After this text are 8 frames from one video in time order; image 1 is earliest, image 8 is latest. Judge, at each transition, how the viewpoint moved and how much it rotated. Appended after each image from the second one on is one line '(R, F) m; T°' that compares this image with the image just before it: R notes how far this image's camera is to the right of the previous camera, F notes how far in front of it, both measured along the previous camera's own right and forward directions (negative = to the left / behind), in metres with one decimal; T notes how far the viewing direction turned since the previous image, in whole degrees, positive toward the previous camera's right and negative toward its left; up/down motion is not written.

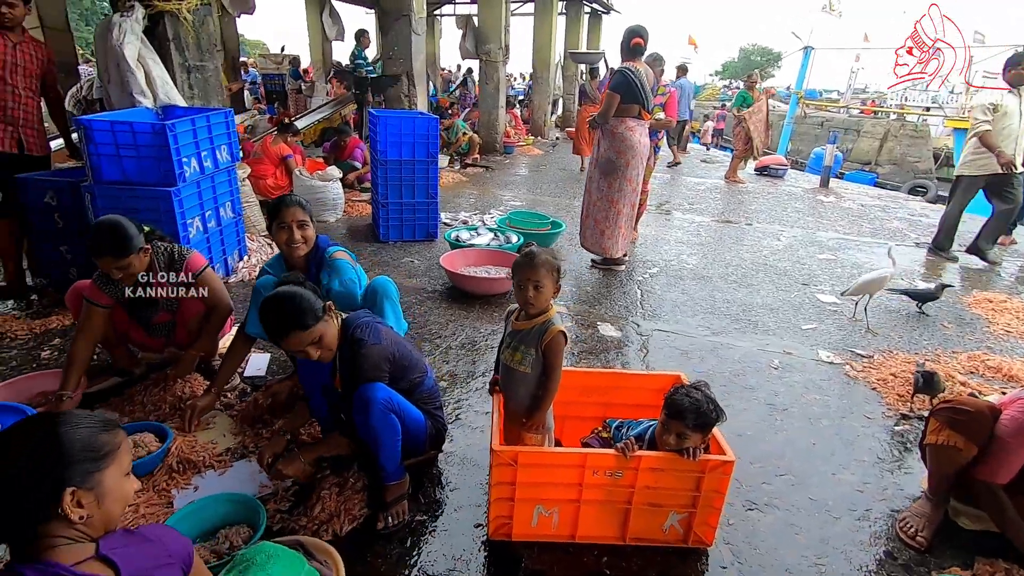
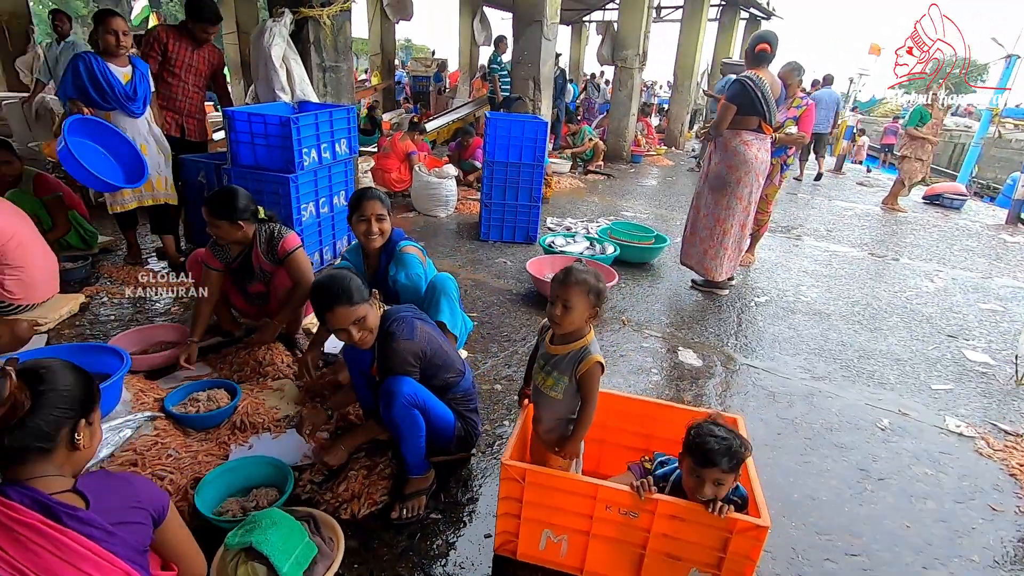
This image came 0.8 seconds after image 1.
(+0.3, +0.1) m; -13°
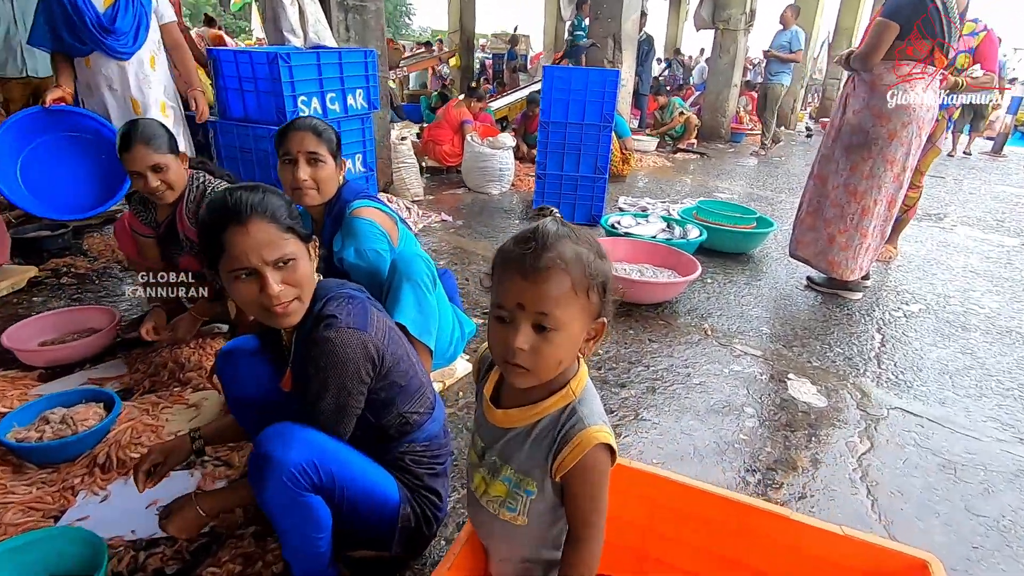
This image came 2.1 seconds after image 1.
(+0.3, +1.1) m; -9°
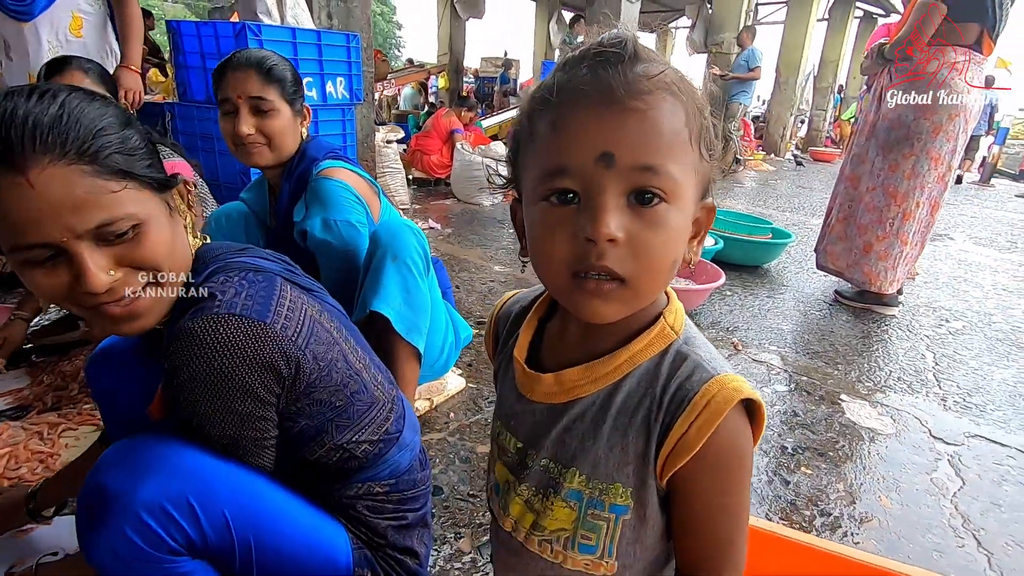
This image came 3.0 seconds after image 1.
(-0.1, +0.4) m; +2°
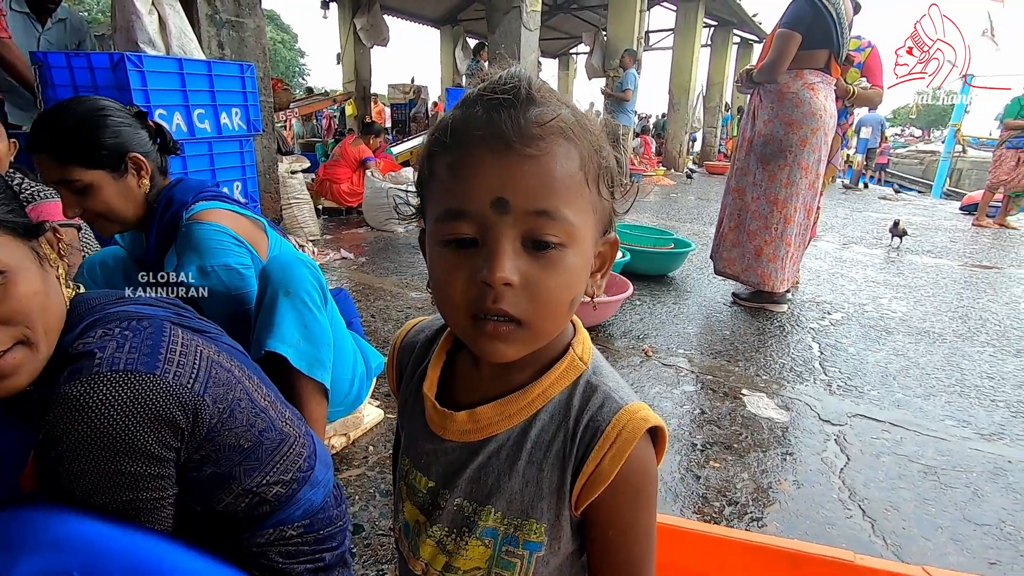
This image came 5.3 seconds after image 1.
(0.0, 0.0) m; +8°
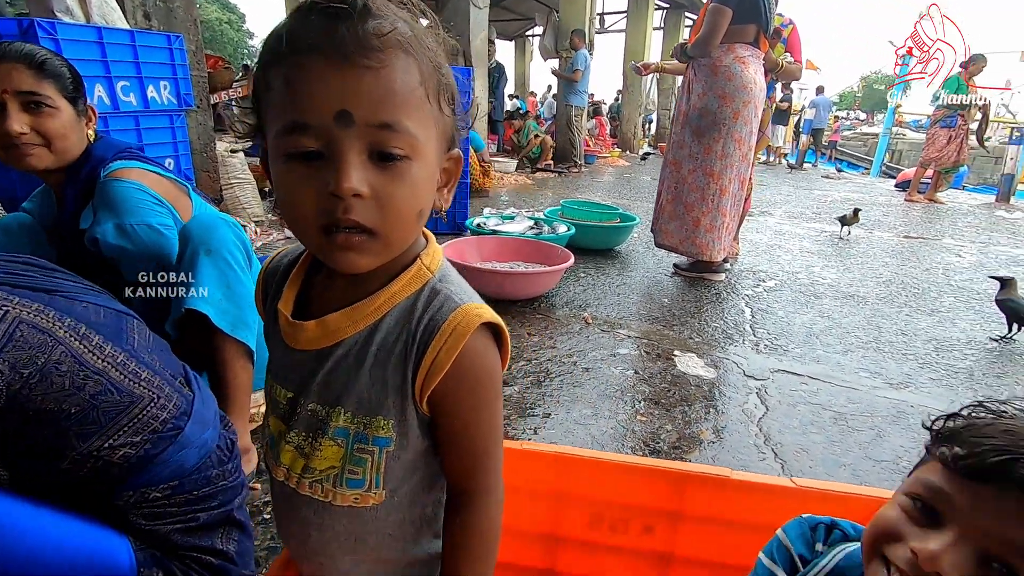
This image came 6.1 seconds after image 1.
(+0.1, 0.0) m; +4°
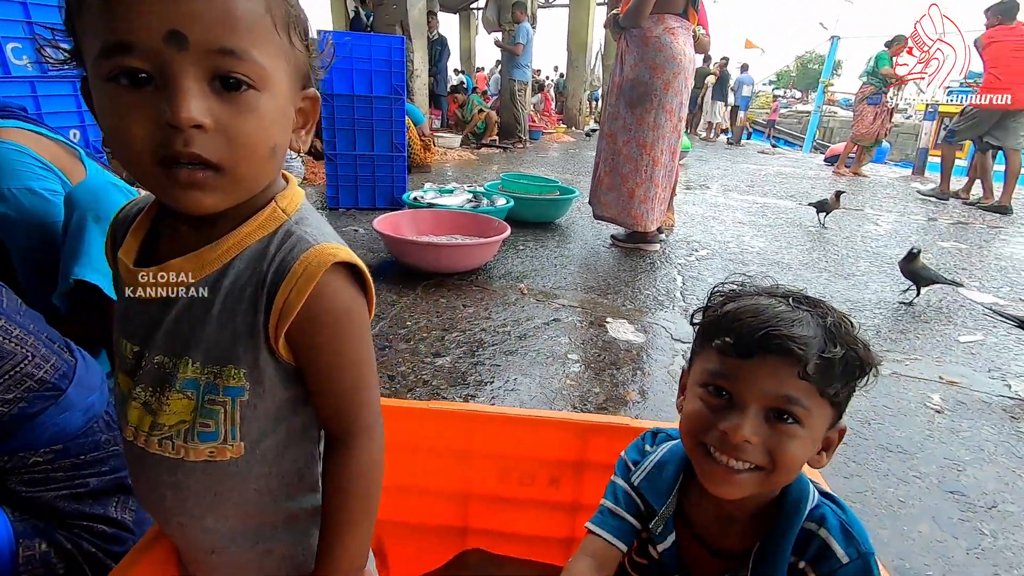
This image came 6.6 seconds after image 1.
(+0.1, 0.0) m; +5°
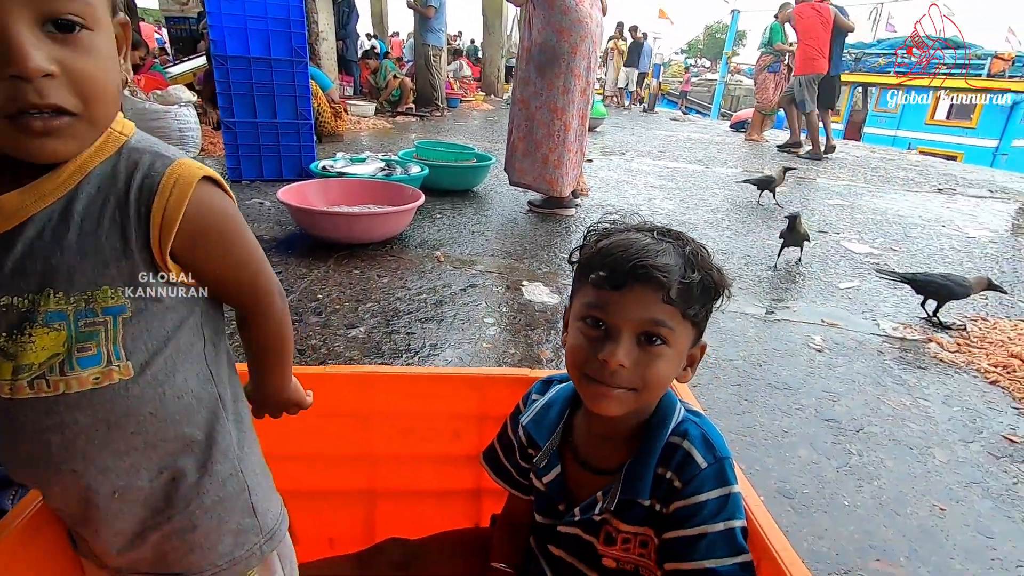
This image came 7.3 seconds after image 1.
(+0.1, 0.0) m; +8°
